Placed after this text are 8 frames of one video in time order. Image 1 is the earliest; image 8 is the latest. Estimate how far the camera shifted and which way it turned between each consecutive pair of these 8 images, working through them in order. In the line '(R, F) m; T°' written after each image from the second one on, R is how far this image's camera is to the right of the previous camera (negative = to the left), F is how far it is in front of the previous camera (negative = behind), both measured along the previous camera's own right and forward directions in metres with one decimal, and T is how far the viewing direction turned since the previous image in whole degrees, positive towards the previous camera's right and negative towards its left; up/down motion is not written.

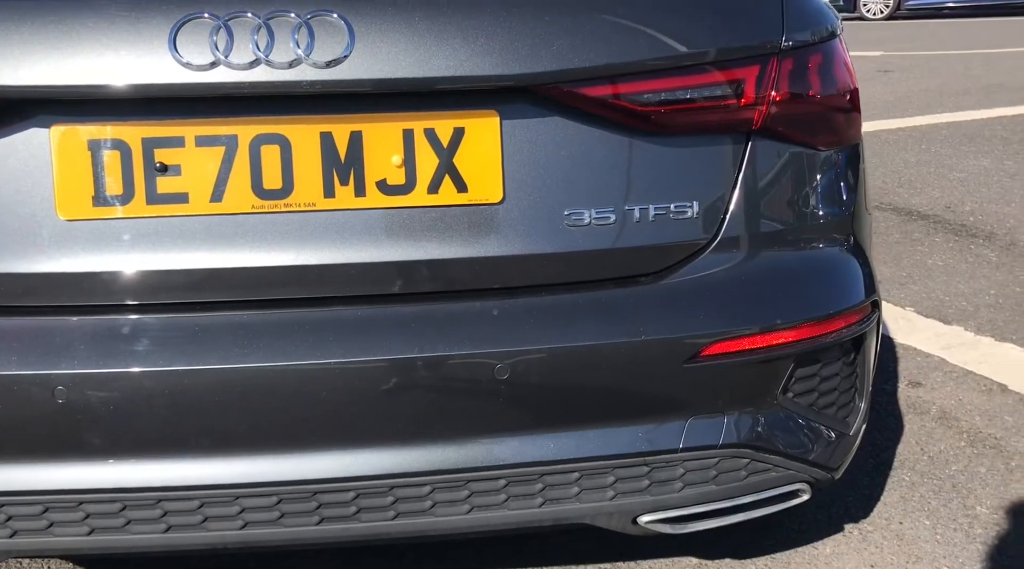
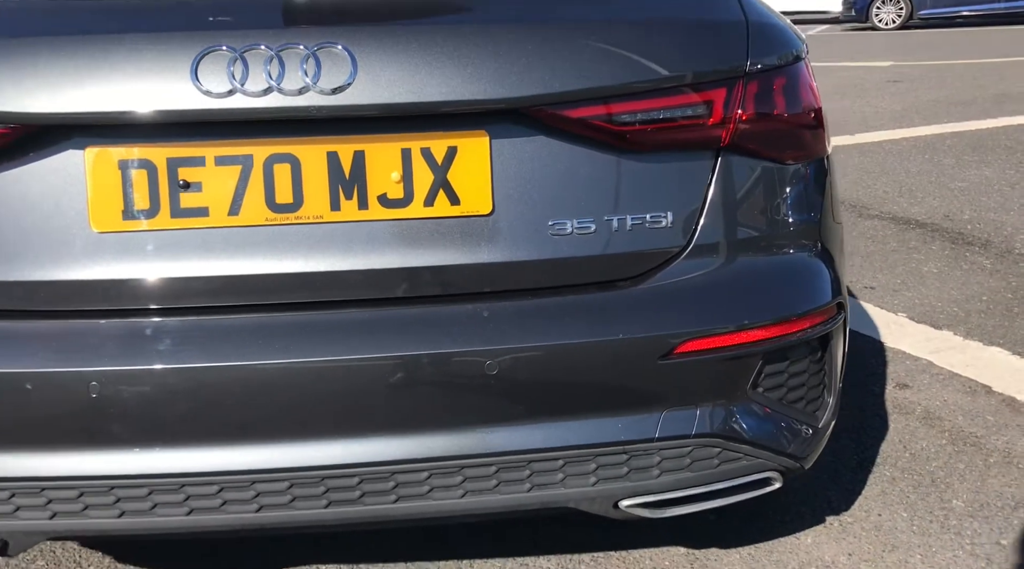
(0.0, -0.1) m; -1°
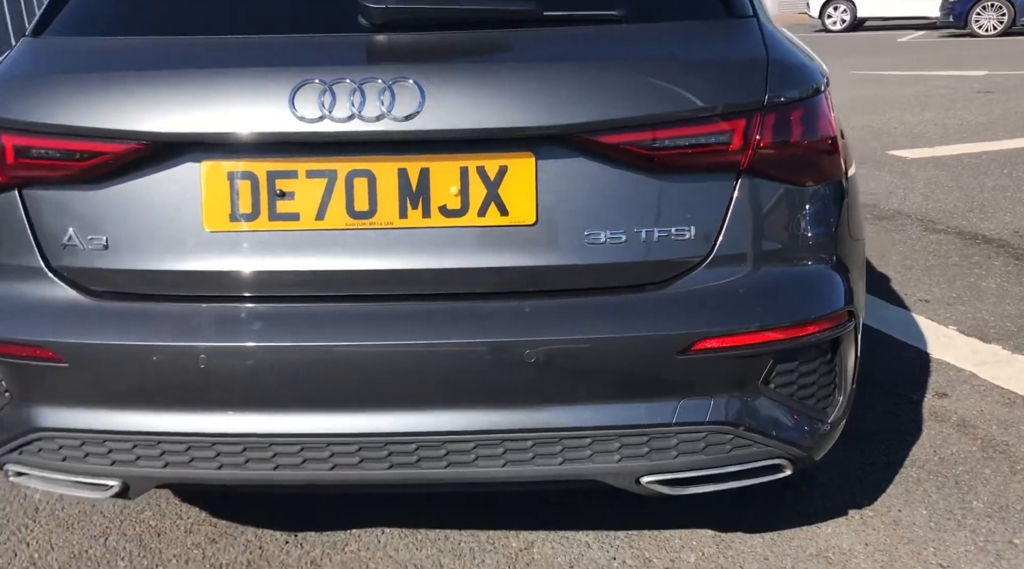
(+0.1, -0.2) m; -5°
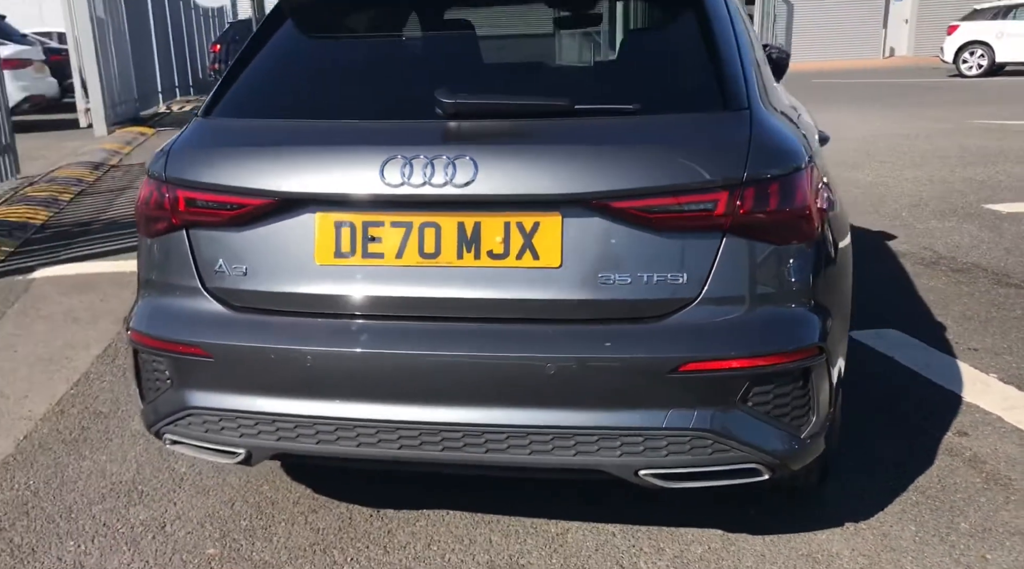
(+0.2, -0.5) m; -8°
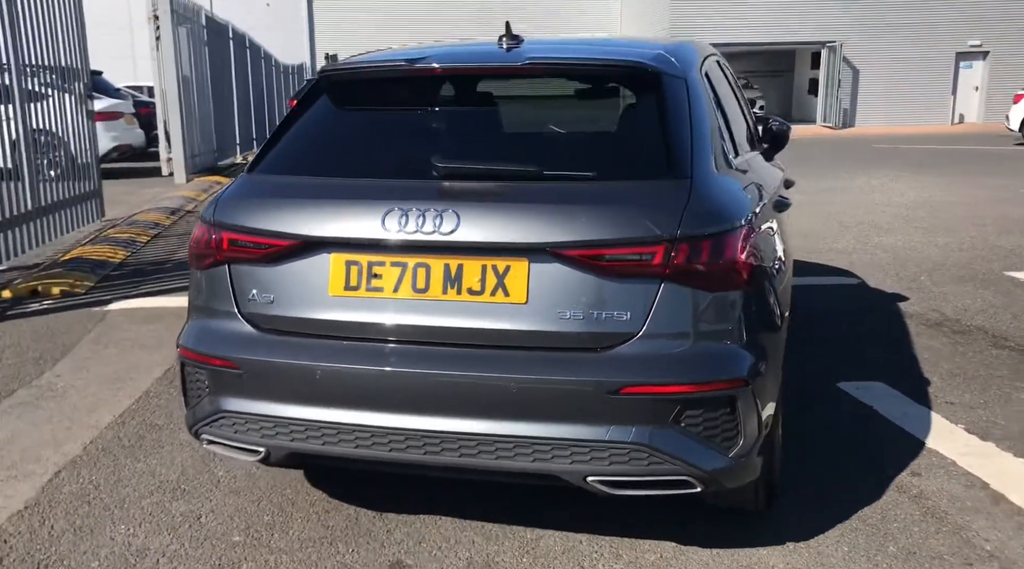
(+0.3, -0.4) m; -4°
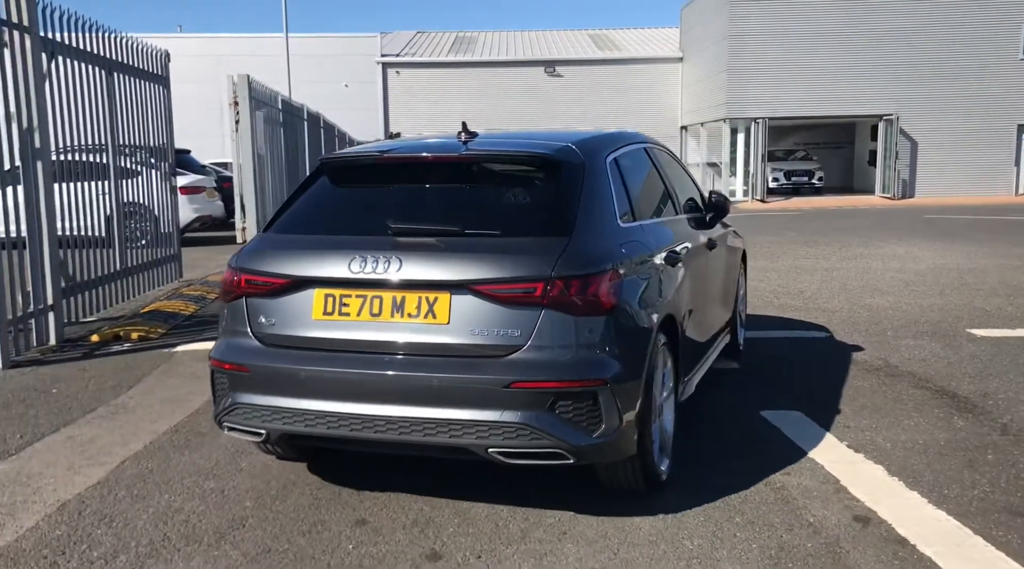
(+0.6, -1.0) m; -5°
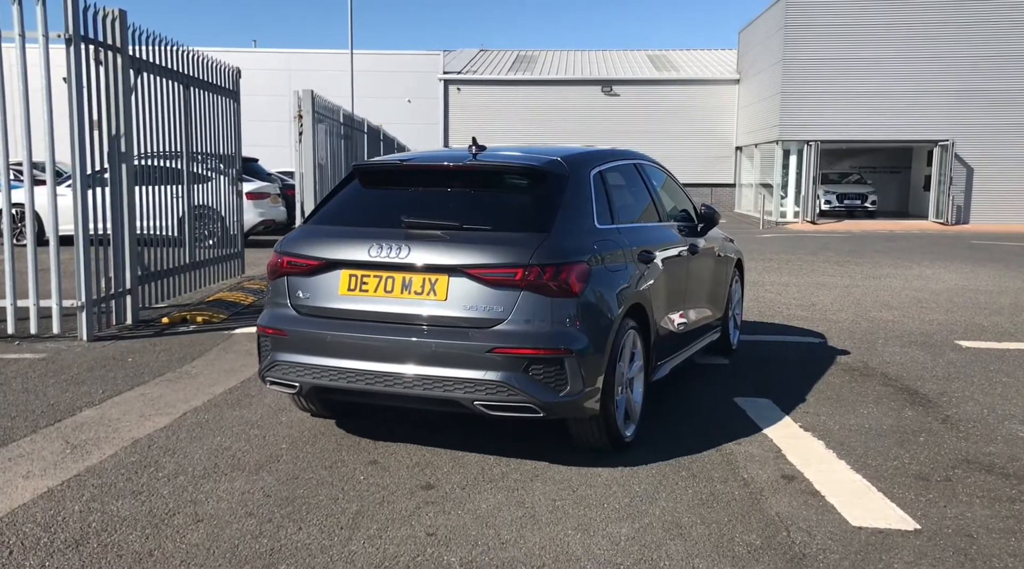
(+0.3, -0.8) m; -4°
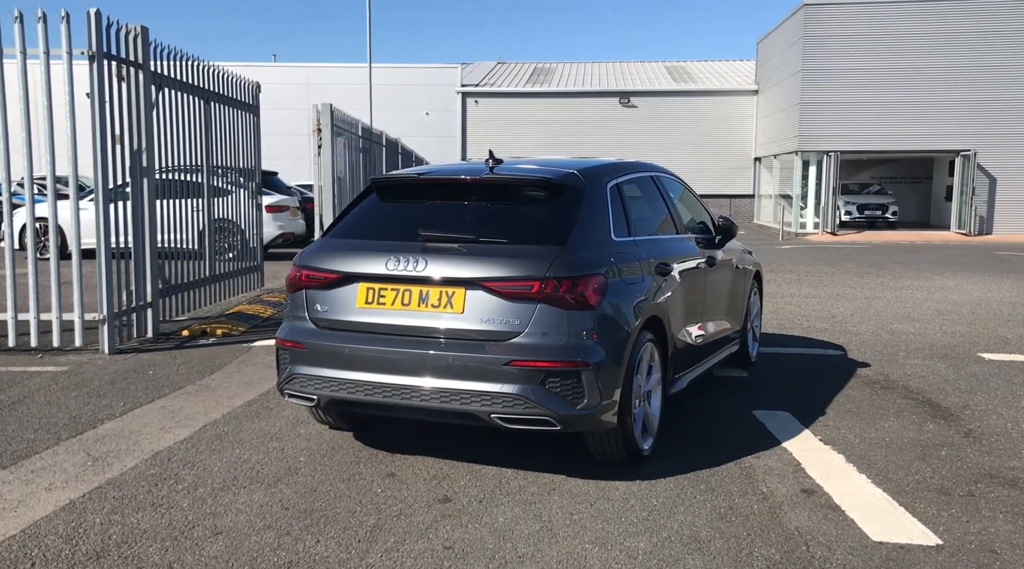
(0.0, 0.0) m; -1°
